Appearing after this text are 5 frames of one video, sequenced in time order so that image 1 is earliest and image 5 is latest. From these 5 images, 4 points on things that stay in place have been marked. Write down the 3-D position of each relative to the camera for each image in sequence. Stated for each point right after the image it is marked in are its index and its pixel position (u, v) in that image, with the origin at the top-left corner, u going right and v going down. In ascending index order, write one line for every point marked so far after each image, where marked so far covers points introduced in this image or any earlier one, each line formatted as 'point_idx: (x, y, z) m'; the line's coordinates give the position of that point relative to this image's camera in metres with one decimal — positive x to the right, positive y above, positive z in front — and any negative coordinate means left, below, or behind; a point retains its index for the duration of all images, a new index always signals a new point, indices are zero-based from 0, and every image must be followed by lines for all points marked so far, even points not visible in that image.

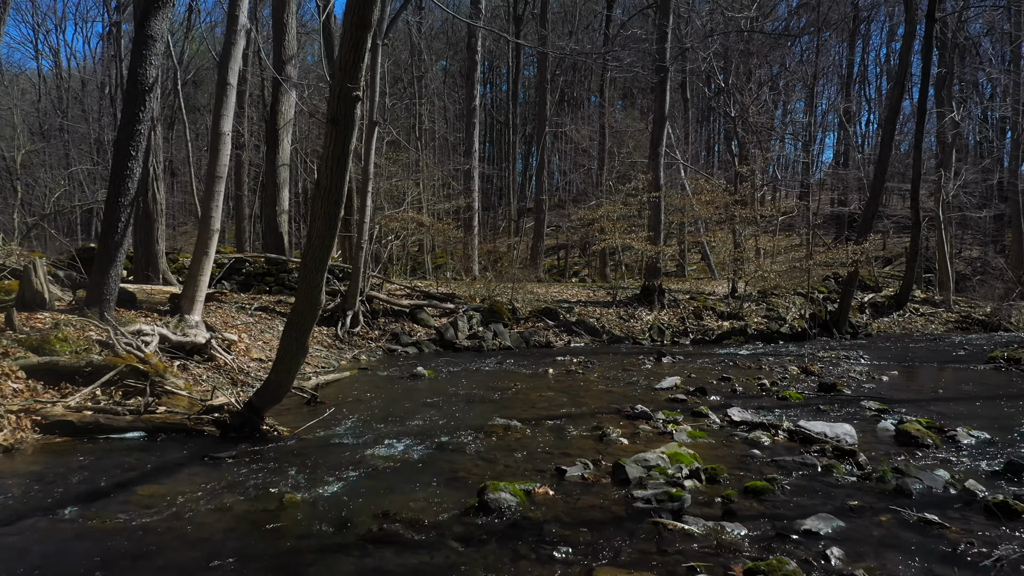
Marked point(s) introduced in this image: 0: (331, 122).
0: (-1.3, +1.2, +4.1) m
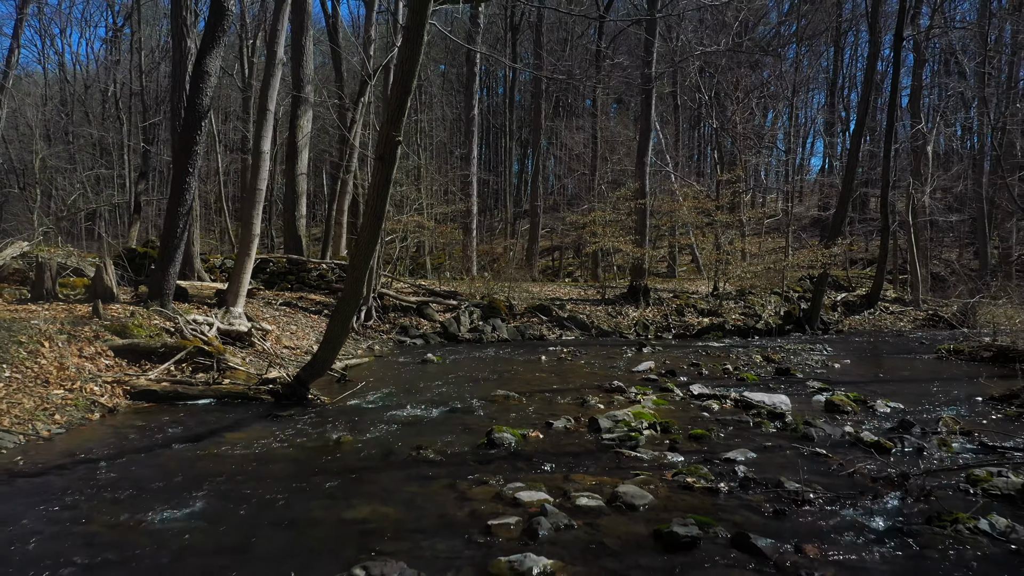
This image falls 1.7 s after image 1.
0: (-1.3, +1.3, +5.3) m
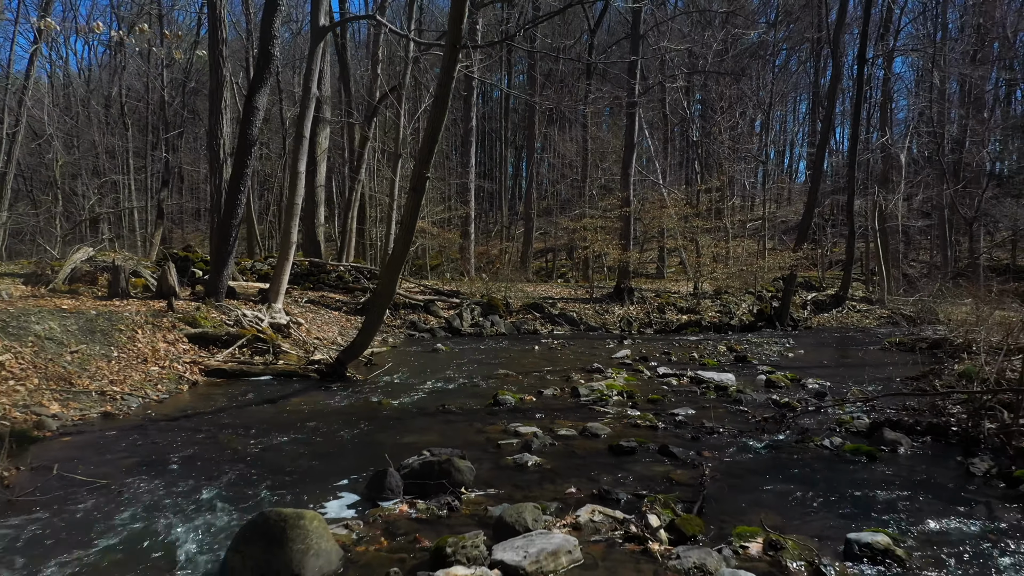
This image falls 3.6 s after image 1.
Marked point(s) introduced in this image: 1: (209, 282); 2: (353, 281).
0: (-1.3, +1.3, +7.0) m
1: (-5.7, +0.1, +10.0) m
2: (-4.3, +0.2, +14.5) m
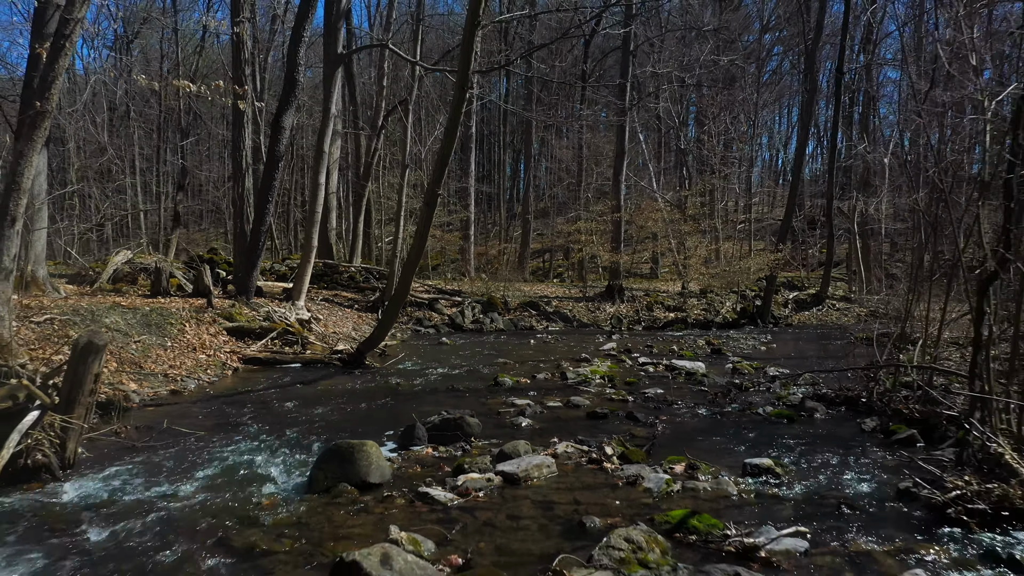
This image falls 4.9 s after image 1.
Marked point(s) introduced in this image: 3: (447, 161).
0: (-1.3, +1.3, +8.2) m
1: (-5.7, +0.1, +11.2) m
2: (-4.4, +0.2, +15.7) m
3: (-1.0, +1.9, +8.0) m
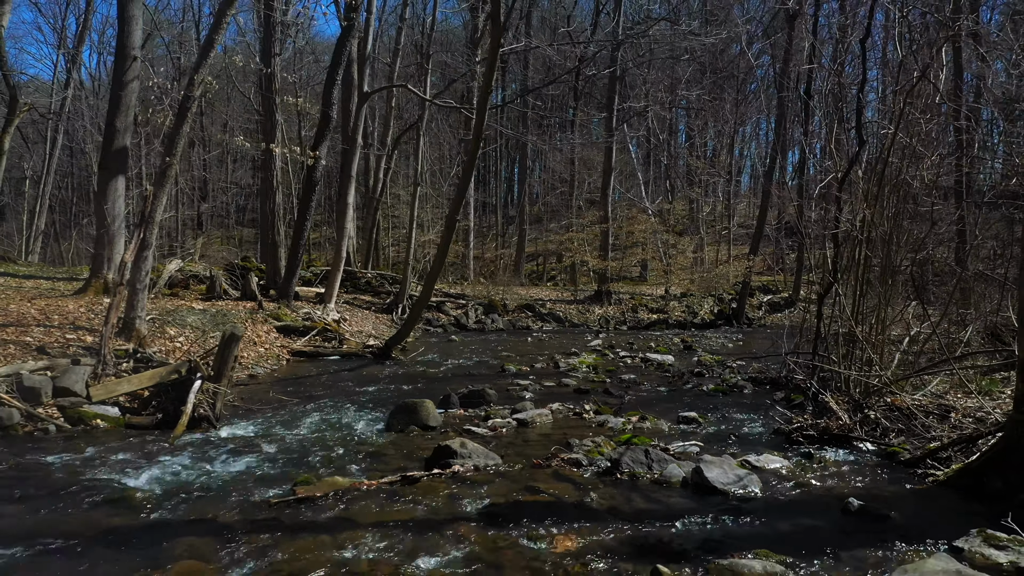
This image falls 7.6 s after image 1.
0: (-1.3, +1.2, +10.1) m
1: (-5.7, 0.0, +13.1) m
2: (-4.4, +0.1, +17.6) m
3: (-1.0, +1.8, +10.0) m
